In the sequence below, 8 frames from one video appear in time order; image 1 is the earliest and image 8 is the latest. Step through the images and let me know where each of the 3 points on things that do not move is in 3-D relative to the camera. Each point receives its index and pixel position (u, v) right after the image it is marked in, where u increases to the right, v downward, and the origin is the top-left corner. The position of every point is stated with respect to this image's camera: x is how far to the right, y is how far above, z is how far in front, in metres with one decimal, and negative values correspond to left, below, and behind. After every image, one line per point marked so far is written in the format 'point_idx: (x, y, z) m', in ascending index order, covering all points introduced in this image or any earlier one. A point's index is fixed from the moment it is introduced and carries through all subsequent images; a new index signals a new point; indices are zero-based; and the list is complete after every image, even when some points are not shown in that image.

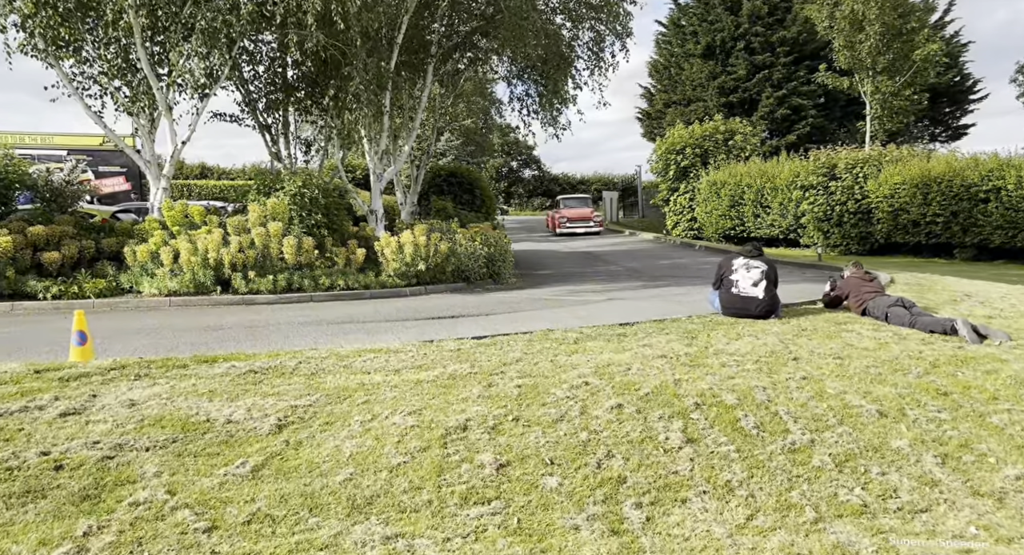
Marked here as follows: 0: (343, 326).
0: (-2.1, -0.7, +9.8) m
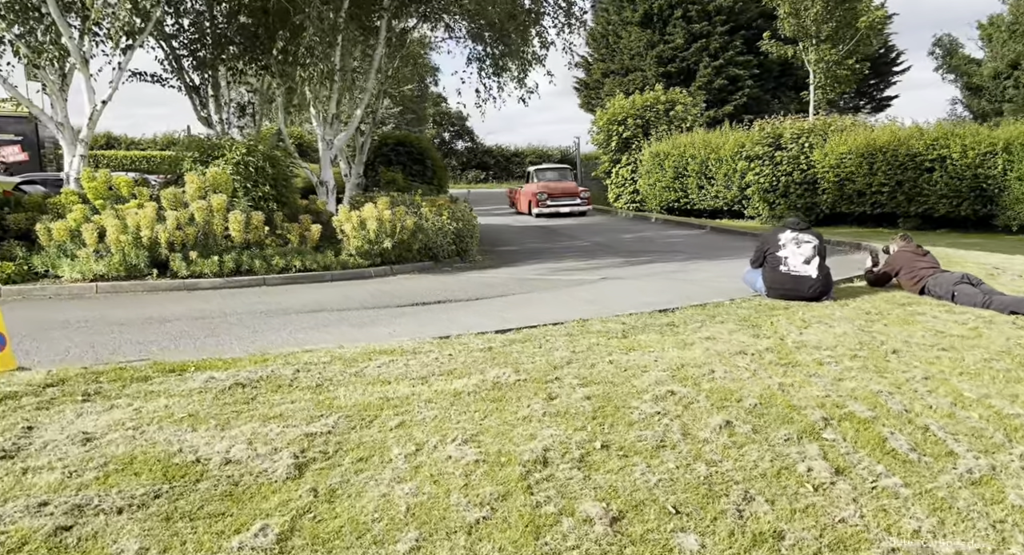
0: (-2.1, -0.5, +8.5) m
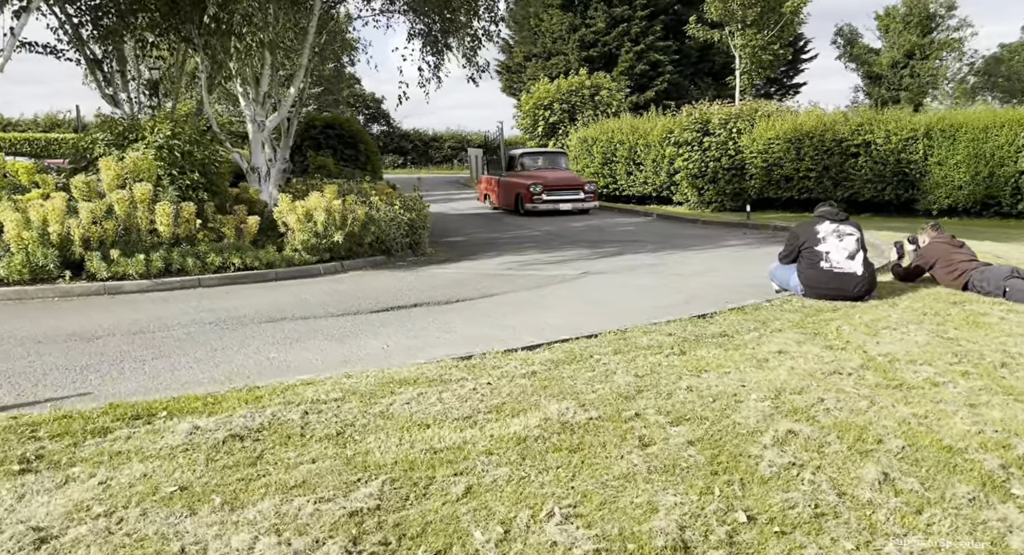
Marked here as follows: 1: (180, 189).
0: (-2.2, -0.5, +7.3) m
1: (-5.1, +1.4, +12.0) m
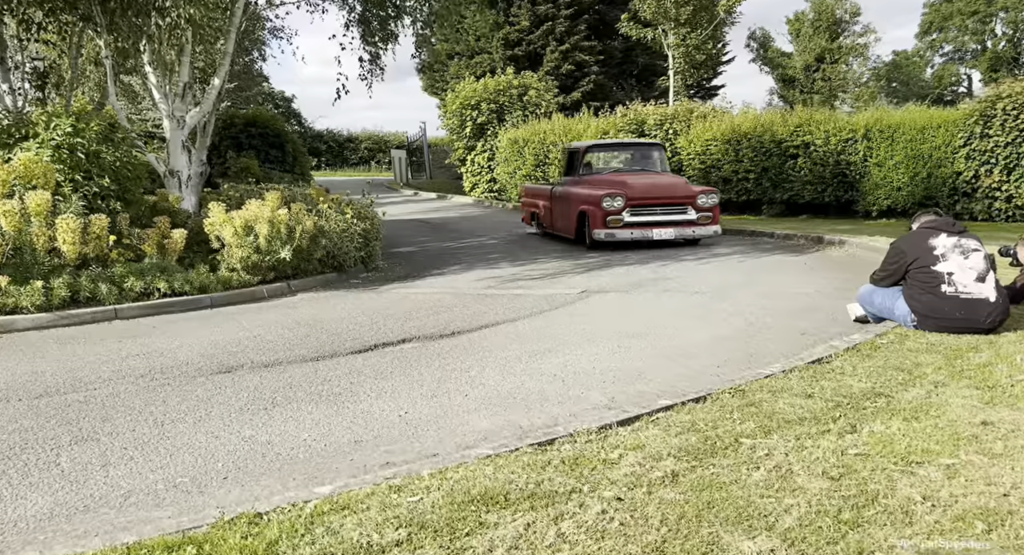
0: (-1.9, -0.8, +5.5) m
1: (-5.4, +1.0, +9.9) m
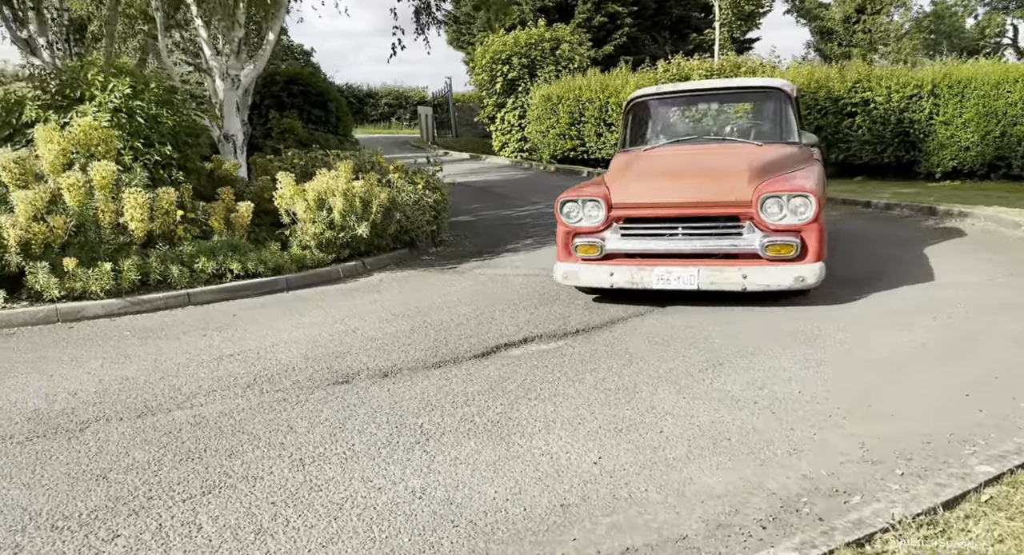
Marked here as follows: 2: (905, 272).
0: (-0.8, -0.8, +4.7) m
1: (-4.3, +1.3, +9.0) m
2: (+3.8, 0.0, +7.6) m
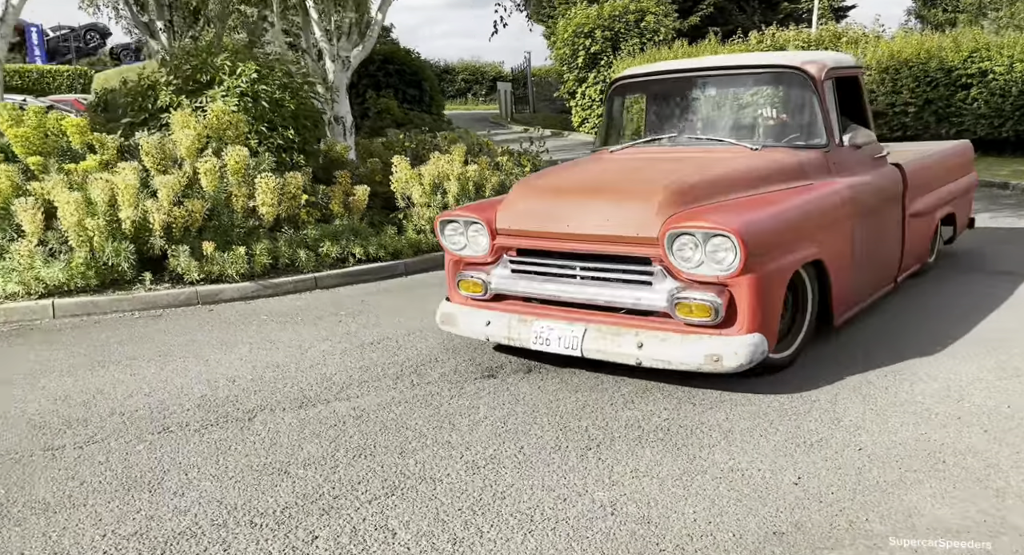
0: (+0.1, -0.8, +4.7) m
1: (-2.8, +1.5, +9.2) m
2: (+5.1, 0.0, +7.1) m
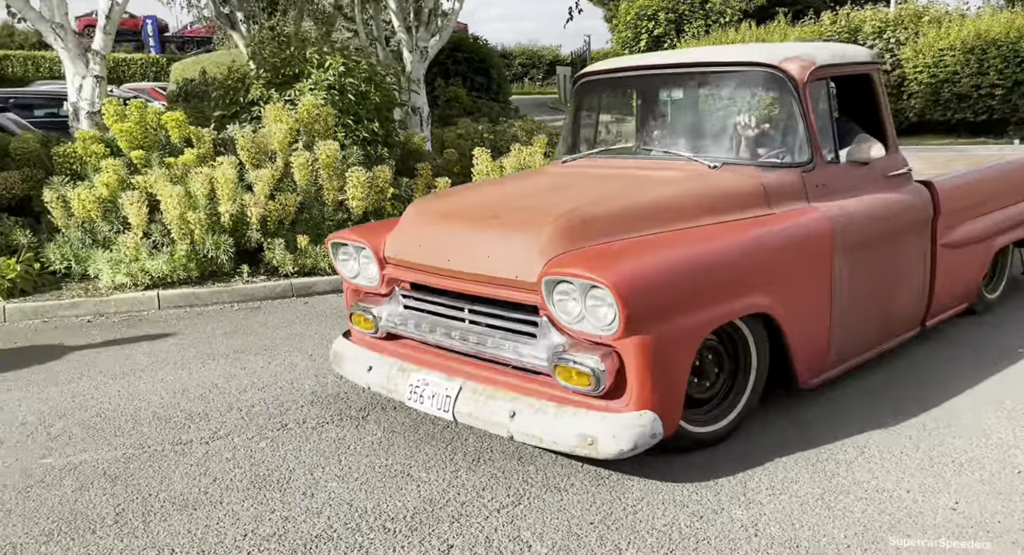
0: (+0.8, -0.8, +4.6) m
1: (-1.8, +1.6, +9.3) m
2: (+5.9, 0.0, +6.7) m
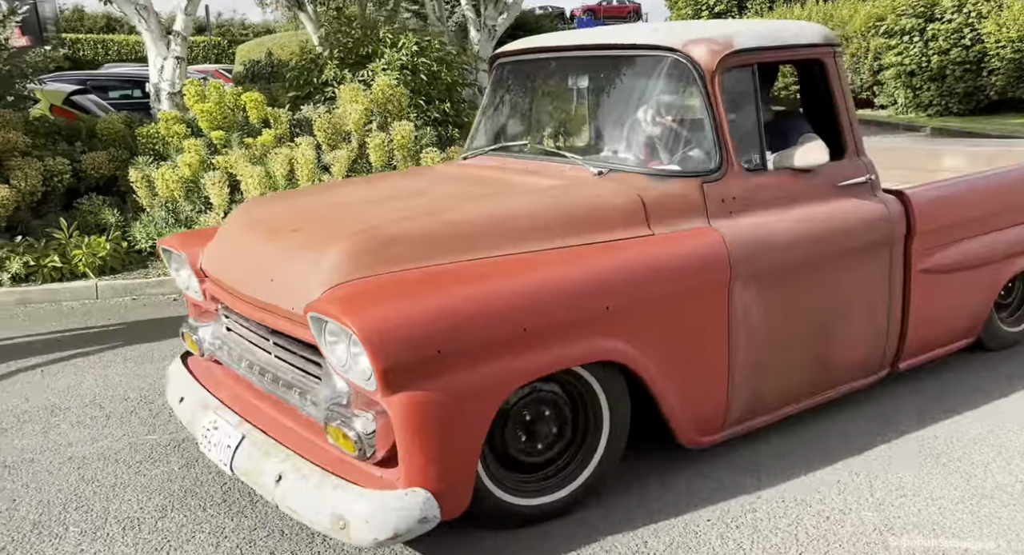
0: (+1.3, -0.7, +4.5) m
1: (-1.0, +1.8, +9.3) m
2: (+6.6, +0.1, +6.2) m
